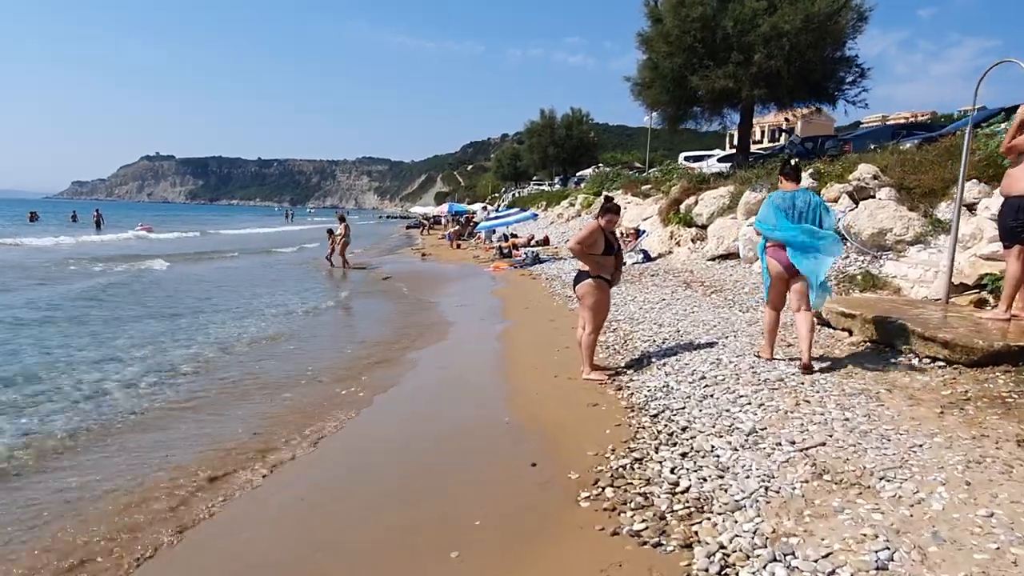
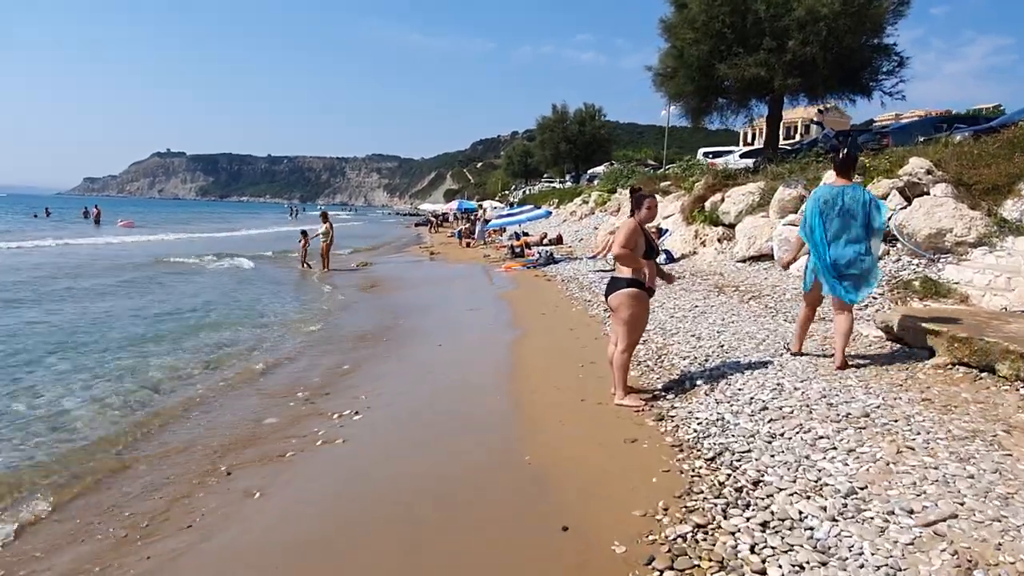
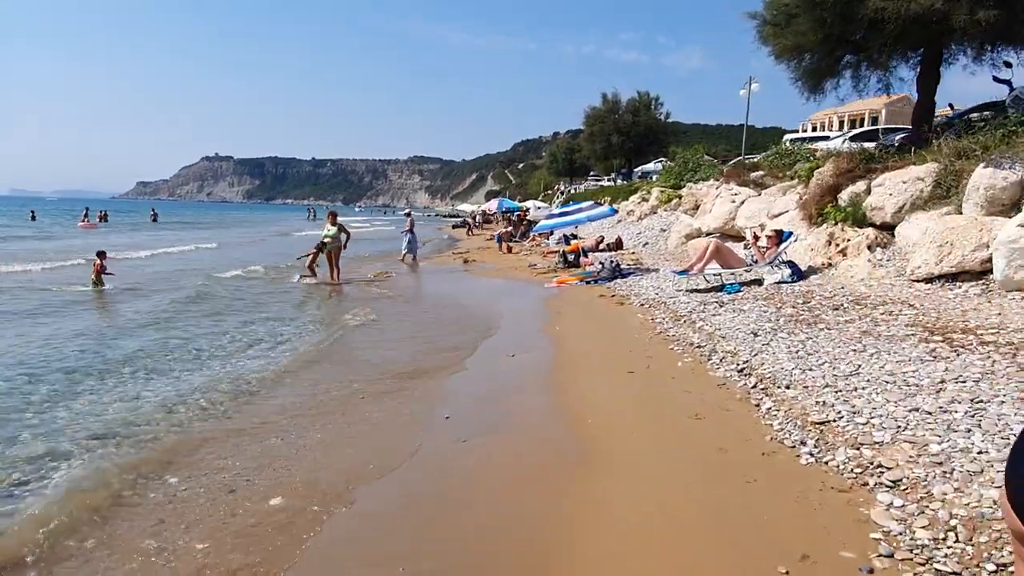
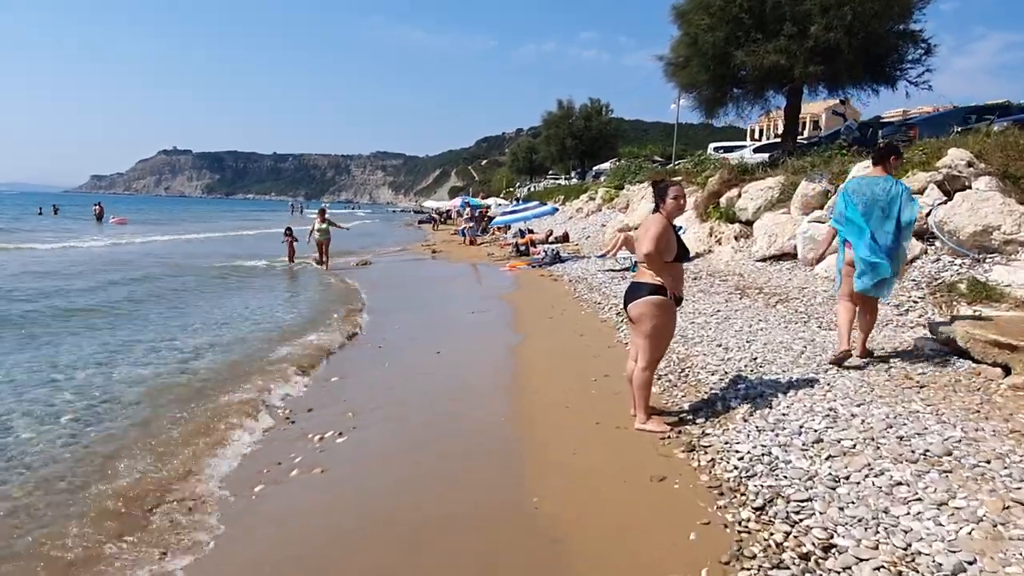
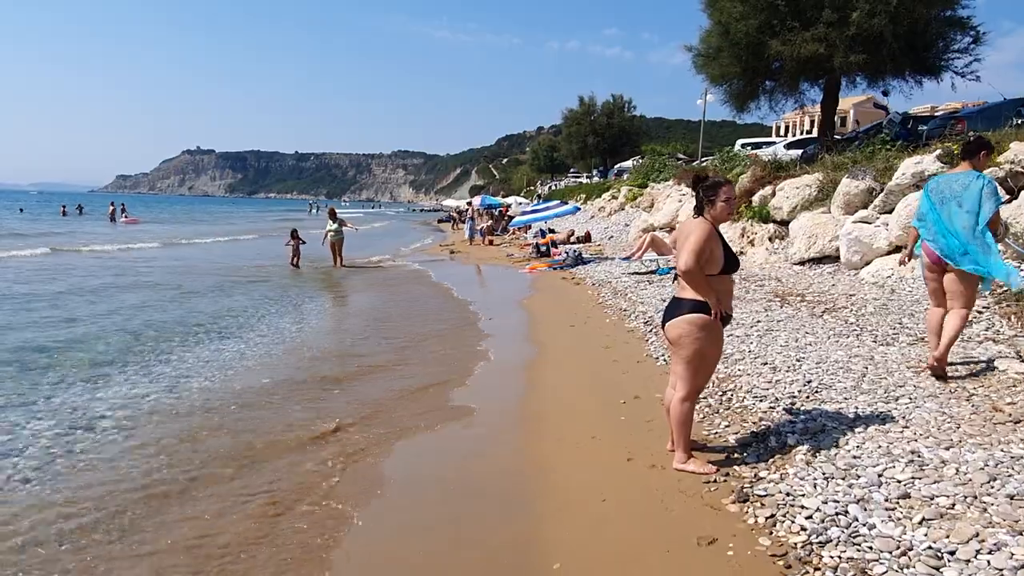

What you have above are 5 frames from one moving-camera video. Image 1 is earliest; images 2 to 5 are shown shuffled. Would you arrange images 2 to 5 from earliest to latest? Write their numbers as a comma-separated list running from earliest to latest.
2, 4, 5, 3
